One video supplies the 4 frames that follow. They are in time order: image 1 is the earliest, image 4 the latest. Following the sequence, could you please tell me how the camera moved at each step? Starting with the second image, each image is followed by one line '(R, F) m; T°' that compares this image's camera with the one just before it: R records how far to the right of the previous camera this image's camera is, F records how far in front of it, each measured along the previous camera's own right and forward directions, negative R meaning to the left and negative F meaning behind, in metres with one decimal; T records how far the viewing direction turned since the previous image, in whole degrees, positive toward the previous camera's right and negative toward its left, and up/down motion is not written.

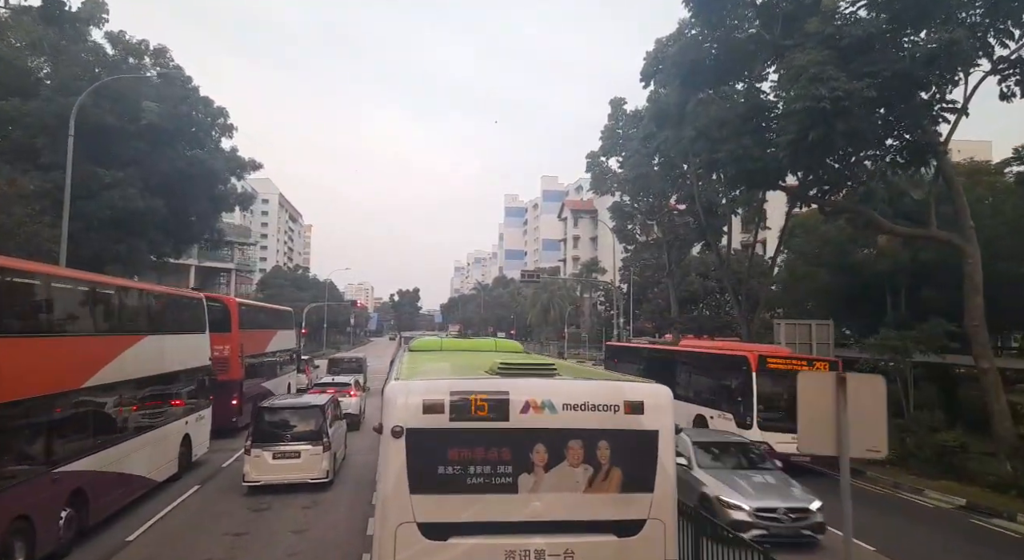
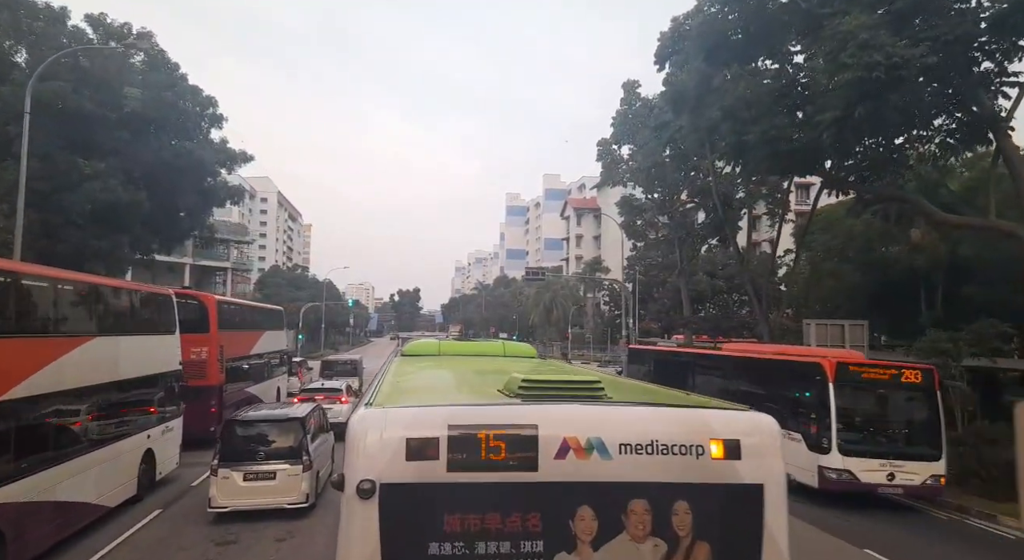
(-0.1, +1.3) m; 0°
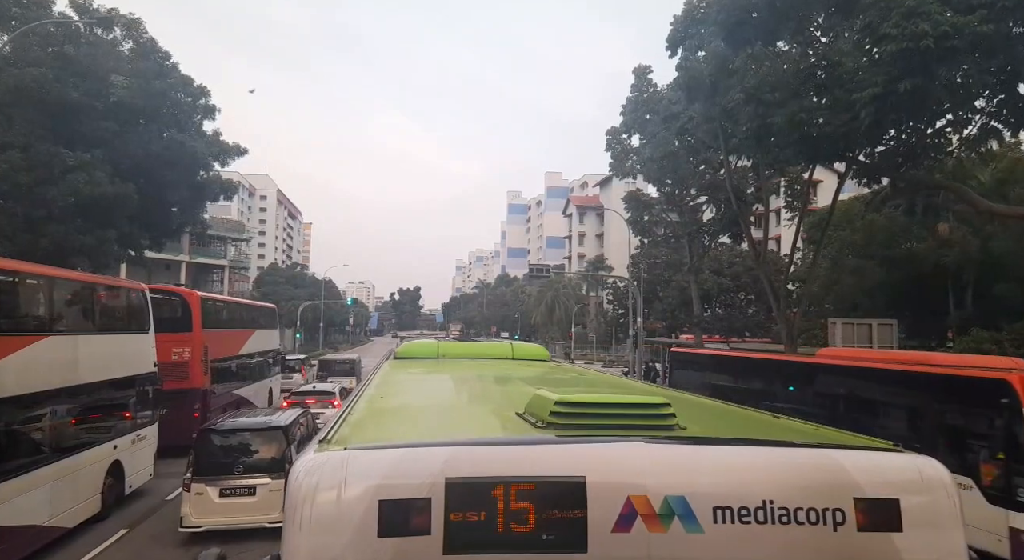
(-0.1, +0.9) m; 0°
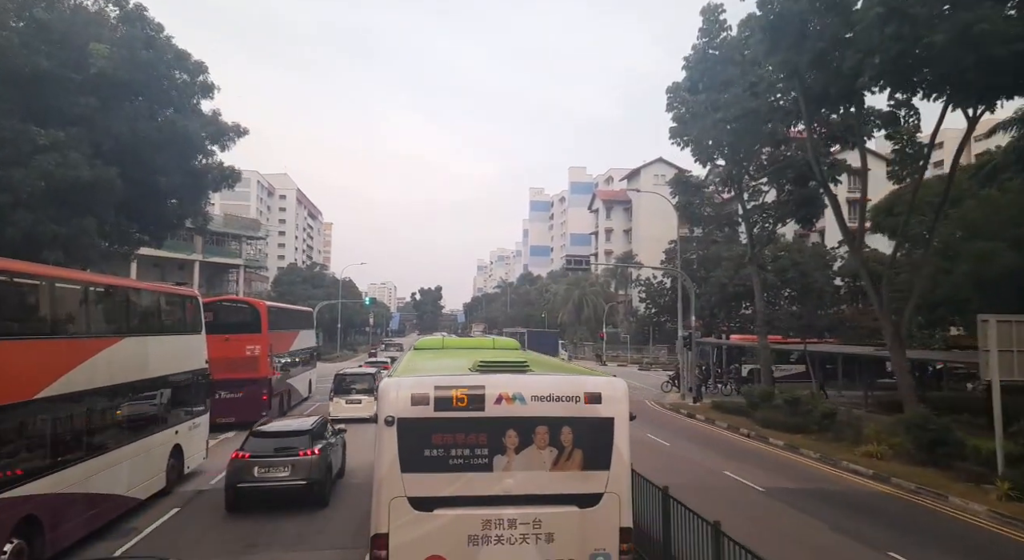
(-0.5, +3.1) m; -2°
